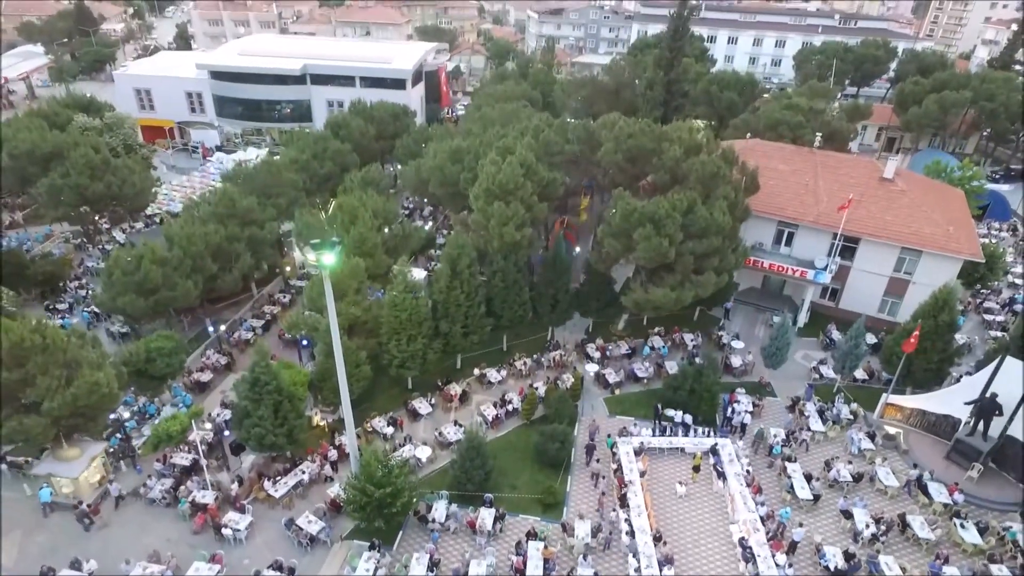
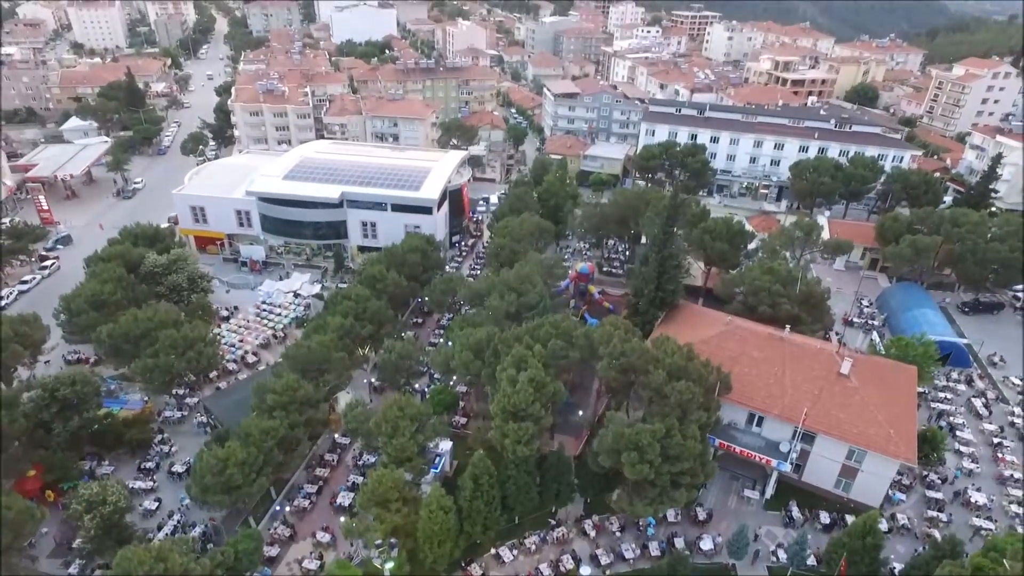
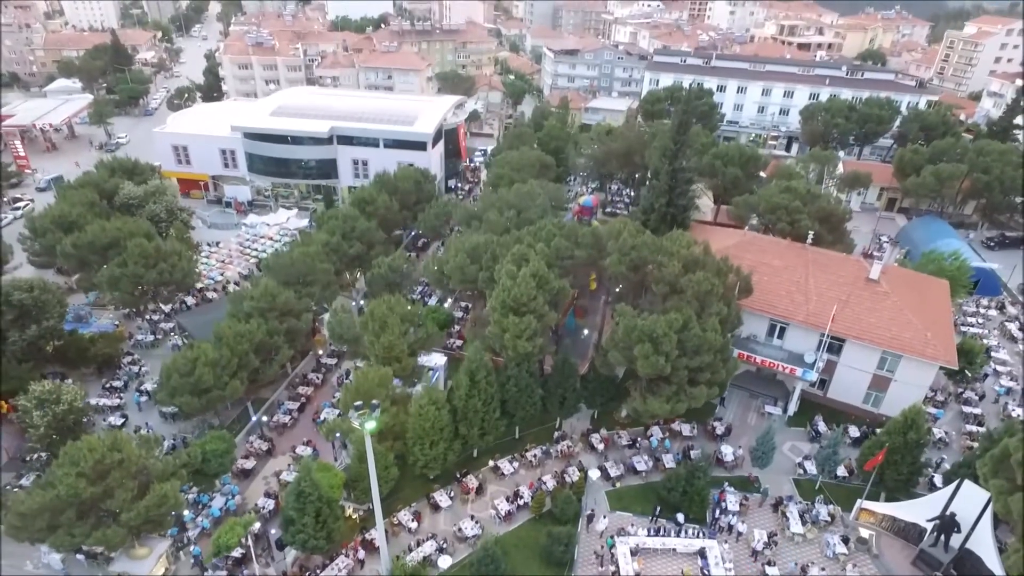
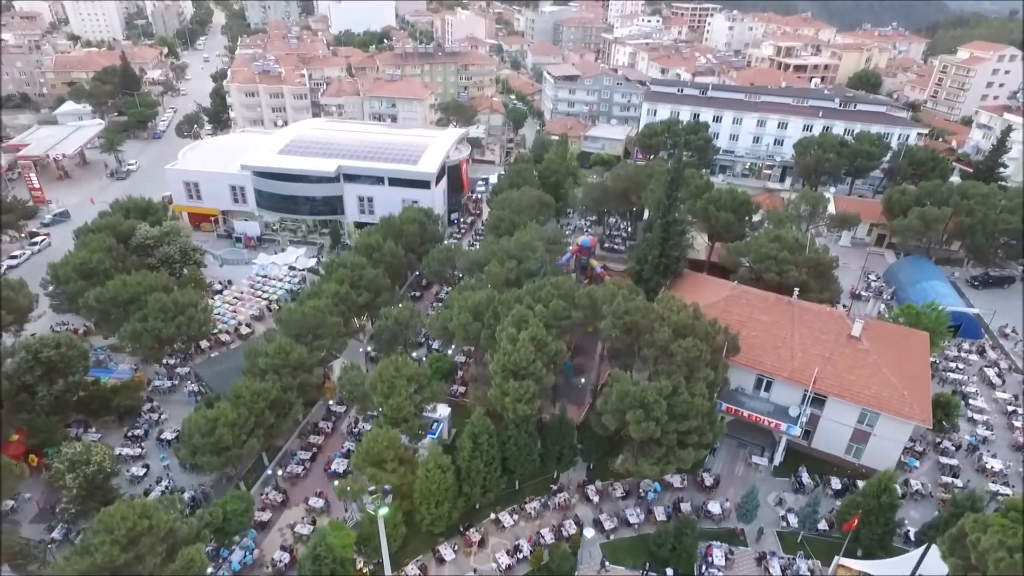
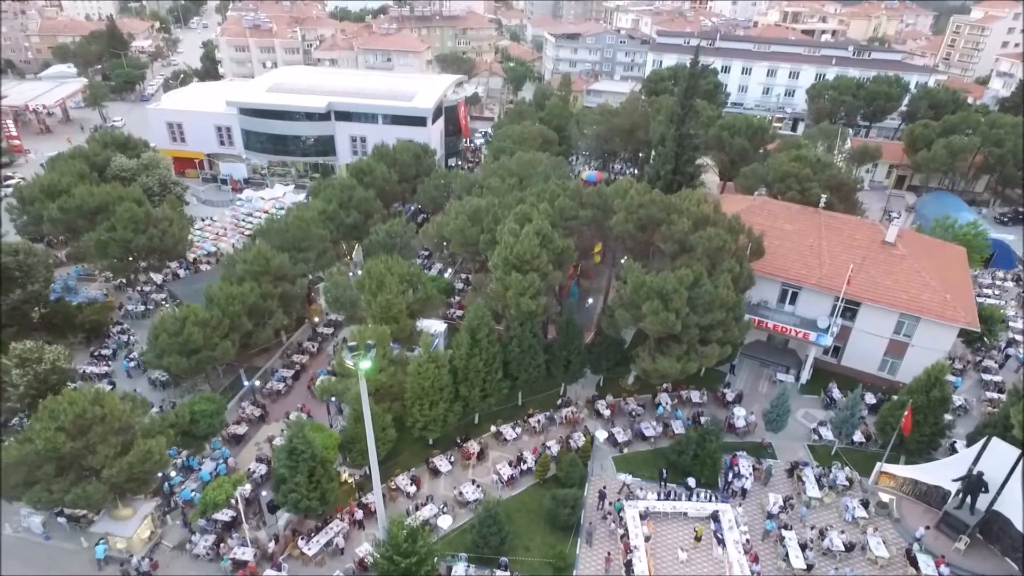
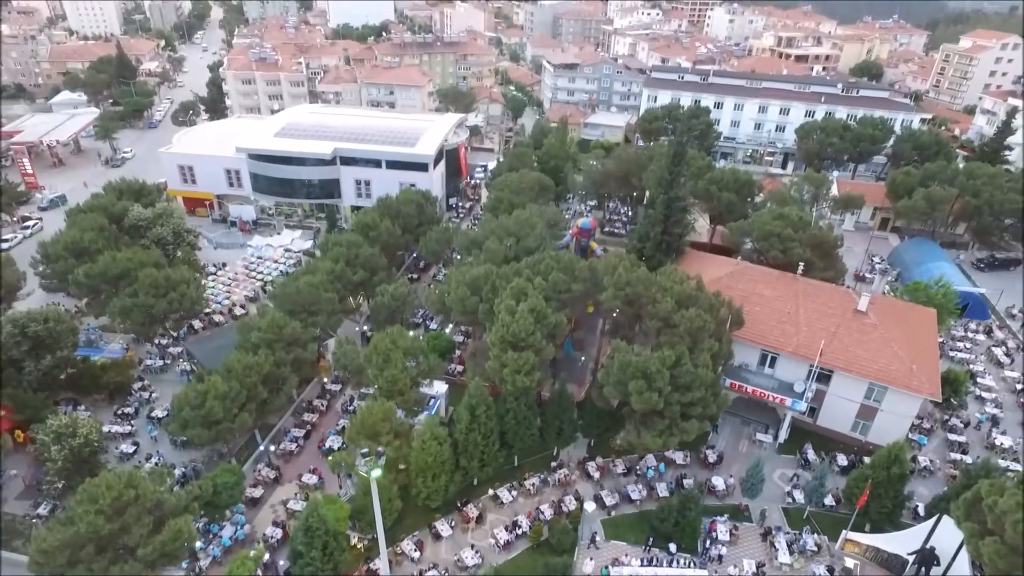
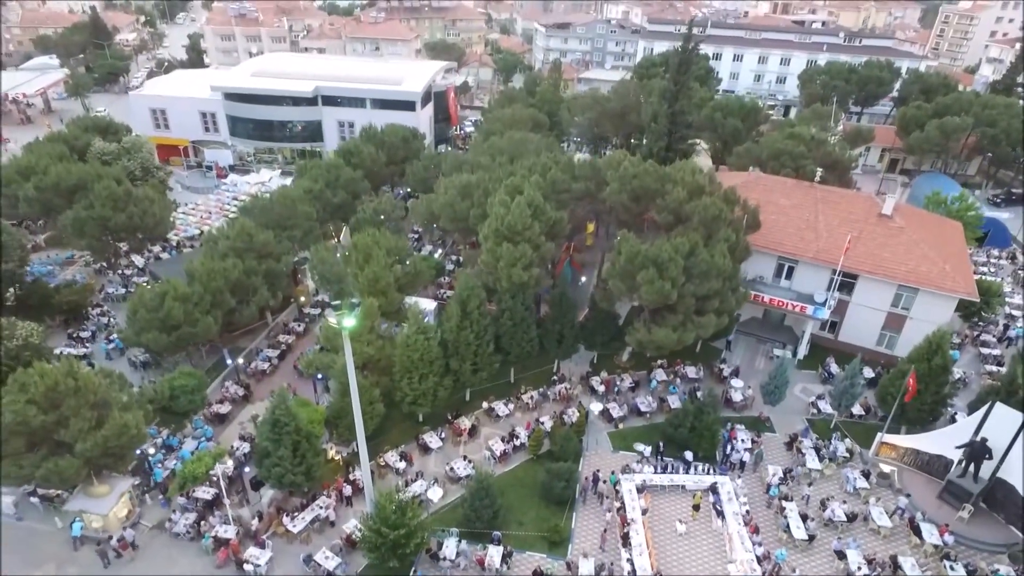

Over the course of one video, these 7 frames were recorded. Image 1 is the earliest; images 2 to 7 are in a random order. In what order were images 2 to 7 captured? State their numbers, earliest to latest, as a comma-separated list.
7, 5, 3, 6, 4, 2
